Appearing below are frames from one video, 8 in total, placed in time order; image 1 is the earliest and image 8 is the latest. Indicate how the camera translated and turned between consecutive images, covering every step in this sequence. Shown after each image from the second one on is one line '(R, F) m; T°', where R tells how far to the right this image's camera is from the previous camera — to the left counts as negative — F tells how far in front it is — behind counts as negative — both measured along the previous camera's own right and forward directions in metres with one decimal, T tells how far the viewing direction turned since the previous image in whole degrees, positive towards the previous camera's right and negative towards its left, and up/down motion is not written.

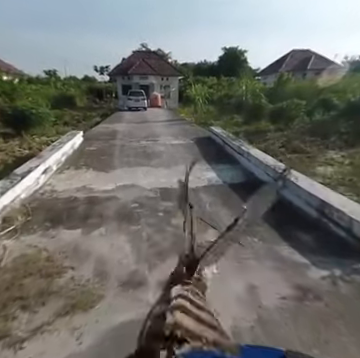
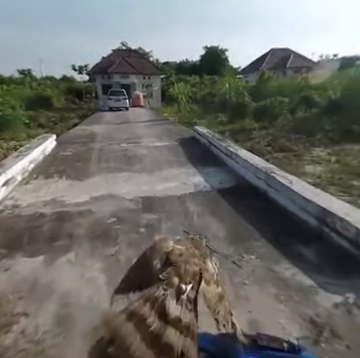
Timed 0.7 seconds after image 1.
(0.0, +0.4) m; +3°
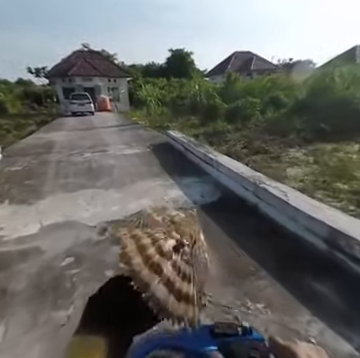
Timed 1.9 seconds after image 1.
(0.0, +0.7) m; +6°
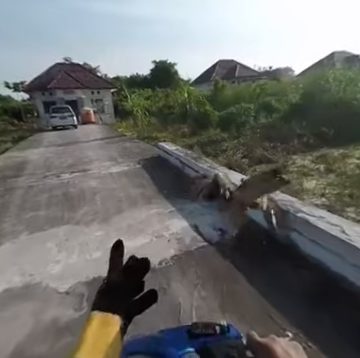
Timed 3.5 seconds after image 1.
(-0.2, +0.9) m; +3°
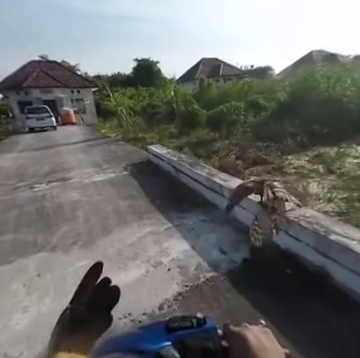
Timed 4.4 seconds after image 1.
(-0.1, +0.5) m; +3°
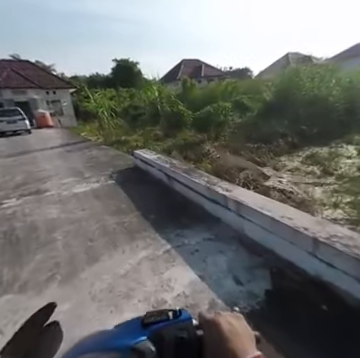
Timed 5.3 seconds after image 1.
(-0.2, +0.5) m; +4°
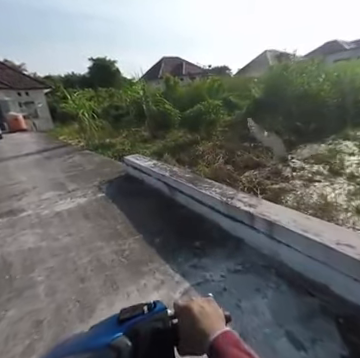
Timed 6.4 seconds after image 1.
(-0.3, +0.6) m; +4°
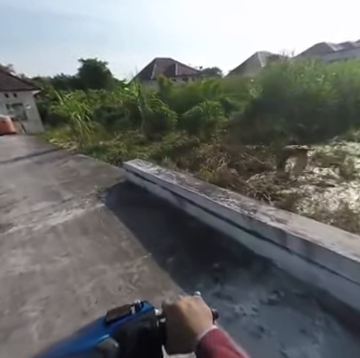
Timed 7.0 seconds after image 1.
(-0.2, +0.3) m; +2°
